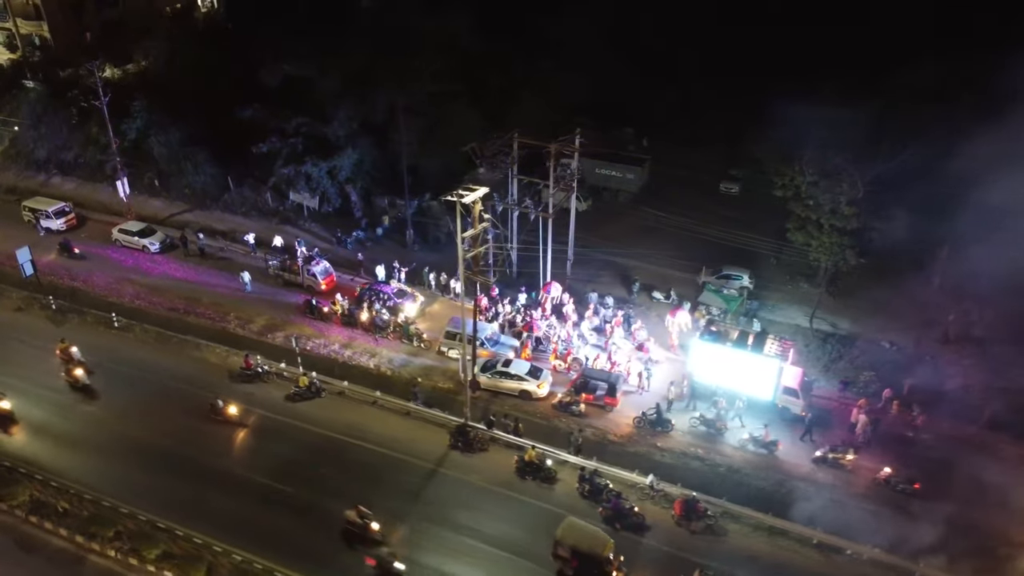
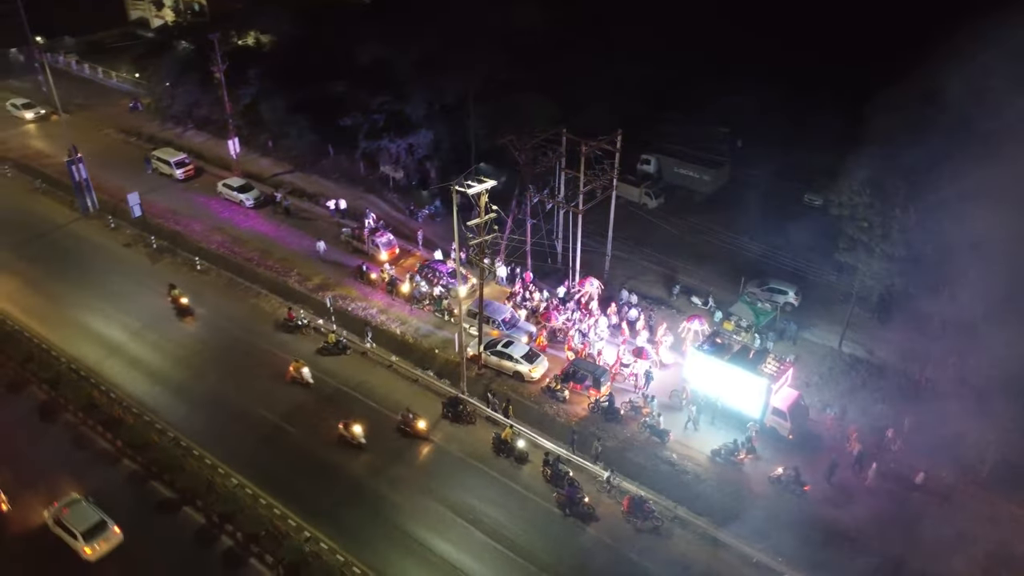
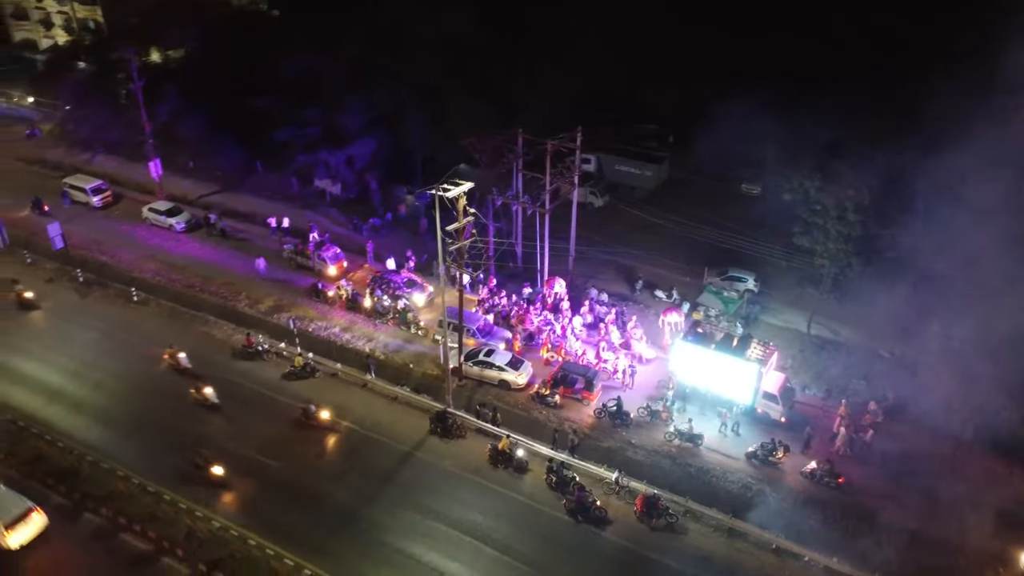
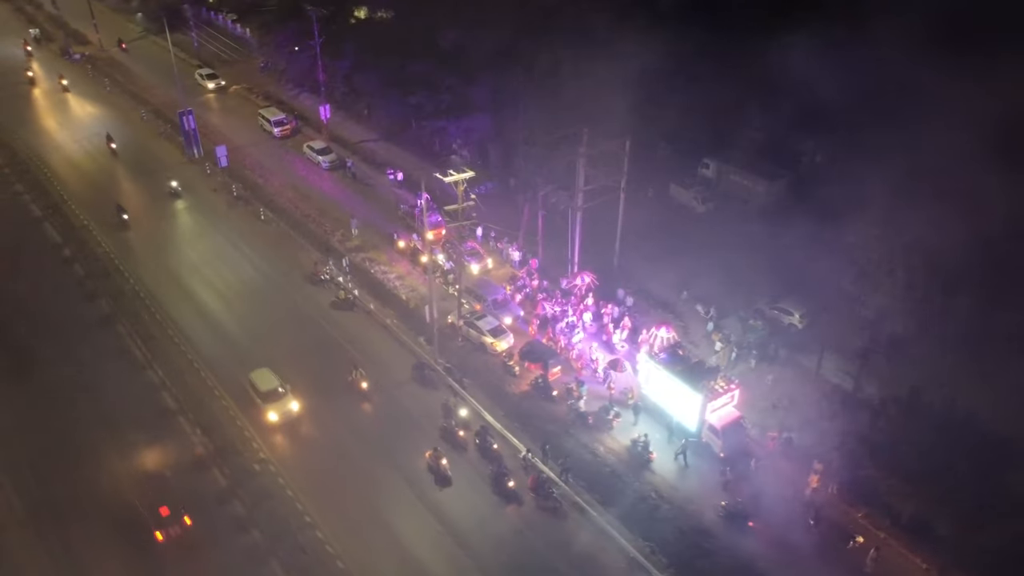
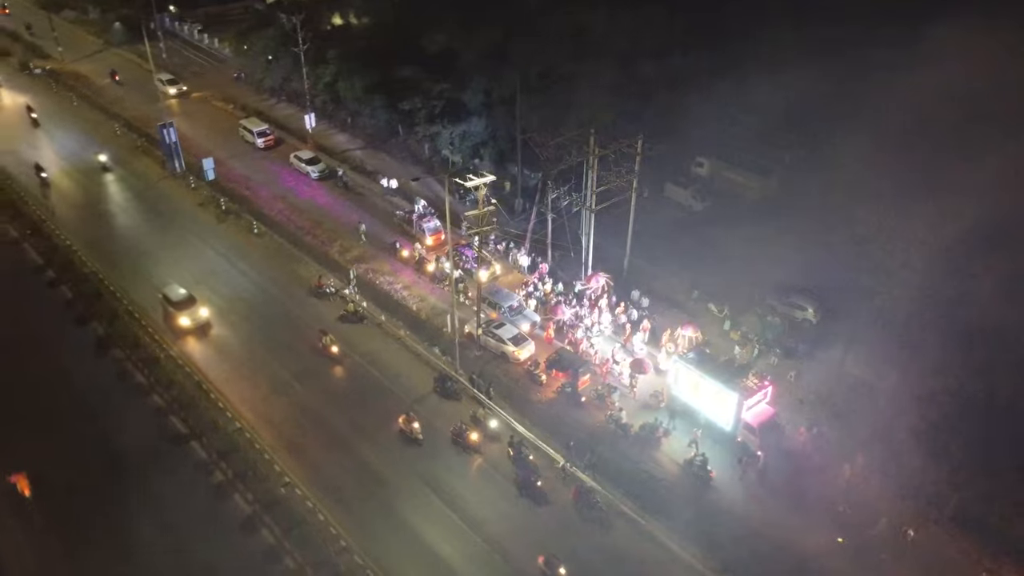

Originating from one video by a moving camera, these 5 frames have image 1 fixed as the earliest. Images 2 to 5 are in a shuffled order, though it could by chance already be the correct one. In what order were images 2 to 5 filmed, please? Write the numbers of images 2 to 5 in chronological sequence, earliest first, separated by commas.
3, 2, 5, 4
